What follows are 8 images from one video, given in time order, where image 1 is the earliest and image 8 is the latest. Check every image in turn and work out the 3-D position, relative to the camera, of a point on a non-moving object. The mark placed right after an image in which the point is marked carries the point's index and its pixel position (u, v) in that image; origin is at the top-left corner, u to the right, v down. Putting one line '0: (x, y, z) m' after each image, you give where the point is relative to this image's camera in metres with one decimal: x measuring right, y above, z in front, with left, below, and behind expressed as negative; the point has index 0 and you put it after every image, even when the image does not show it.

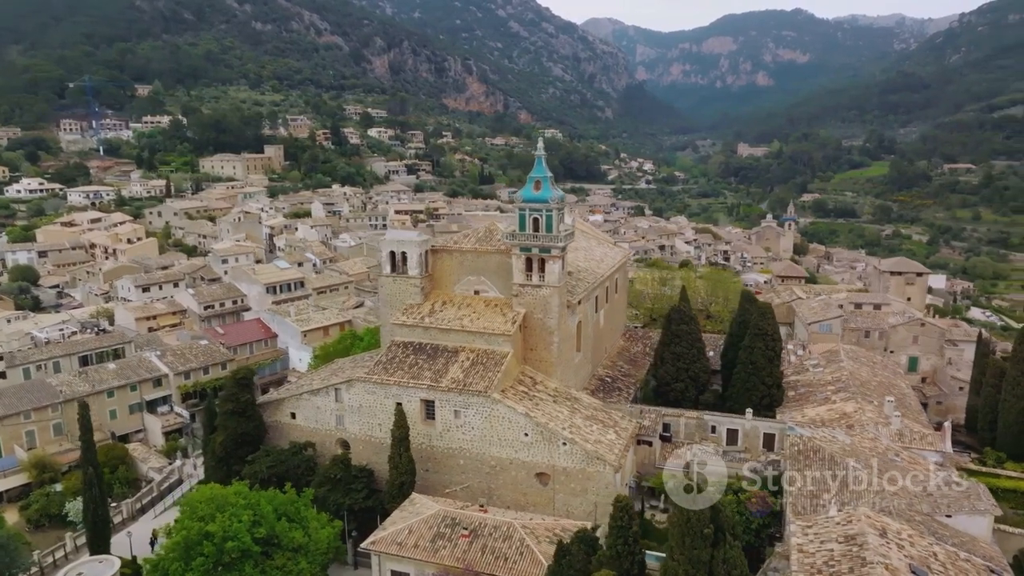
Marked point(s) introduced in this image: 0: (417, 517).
0: (-2.5, -6.1, +18.5) m
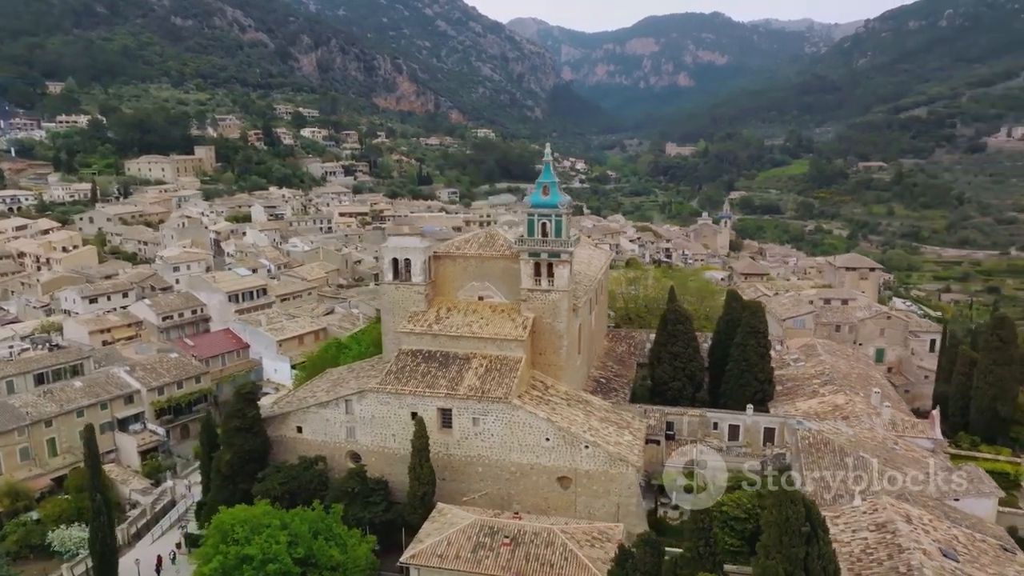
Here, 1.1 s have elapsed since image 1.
0: (-1.5, -6.3, +18.3) m
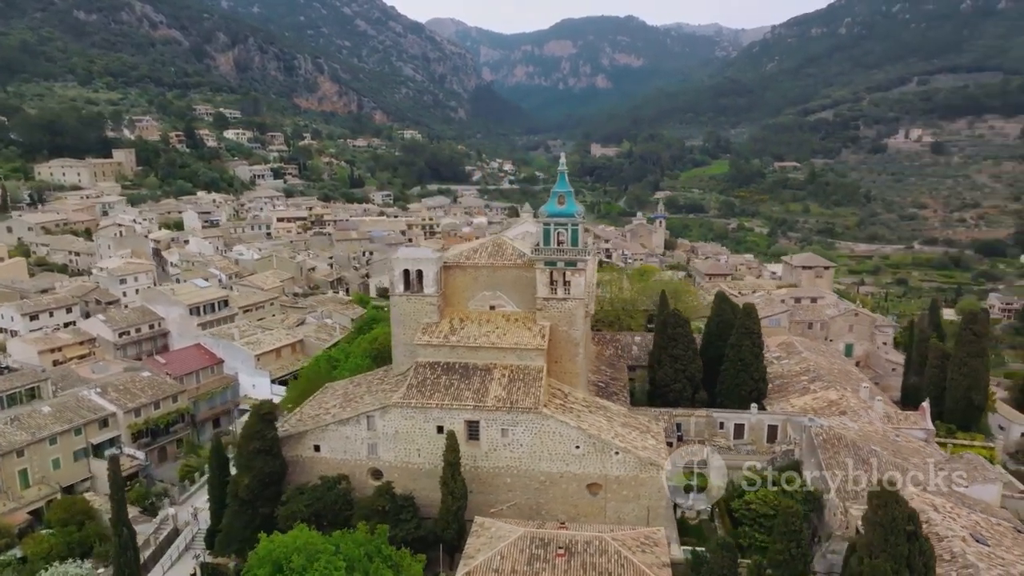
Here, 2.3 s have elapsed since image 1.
0: (-0.2, -6.6, +18.2) m
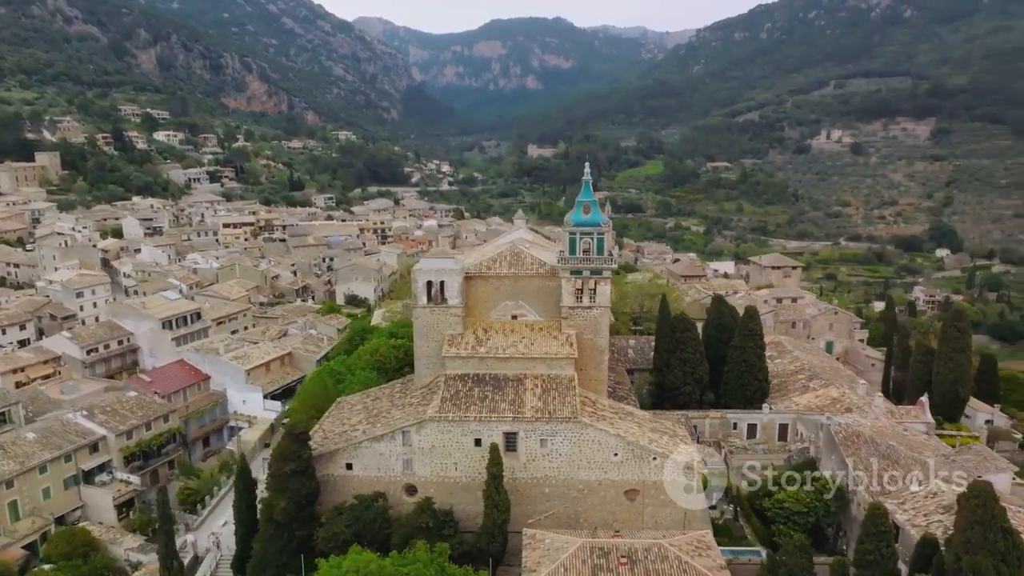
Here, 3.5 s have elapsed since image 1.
0: (+1.4, -6.9, +18.3) m
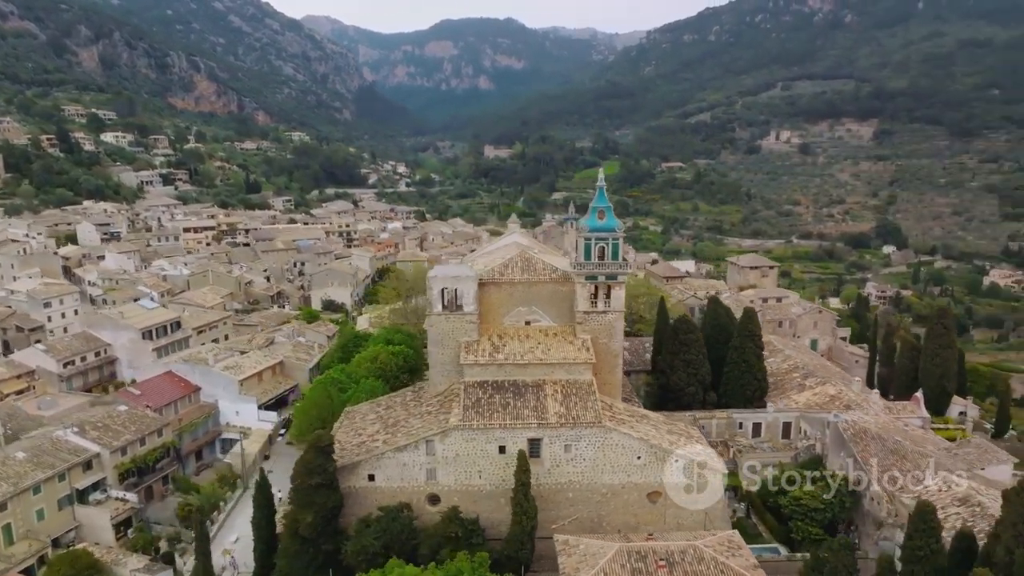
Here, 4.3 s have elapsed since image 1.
0: (+2.4, -7.1, +18.4) m
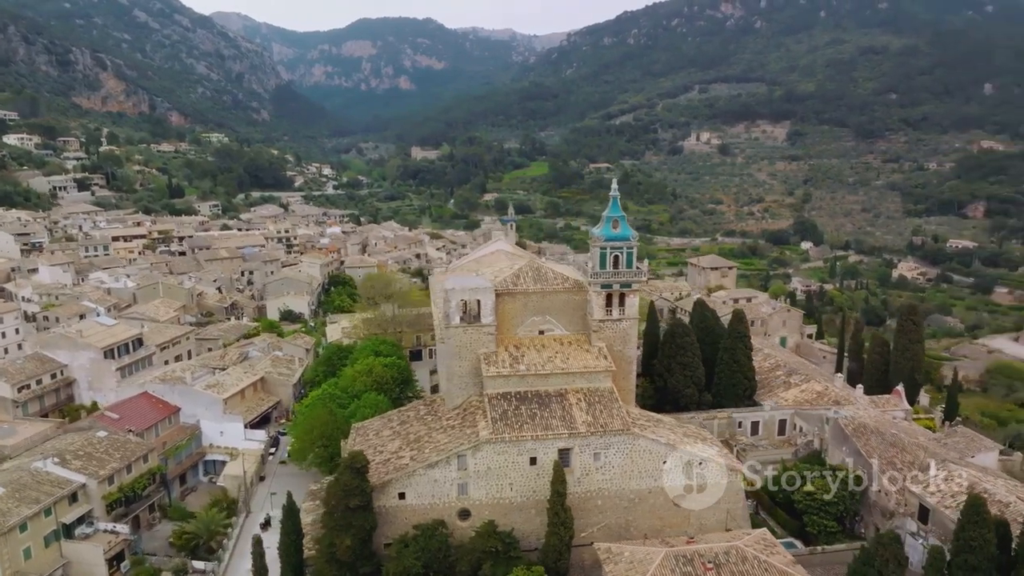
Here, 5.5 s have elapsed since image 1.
0: (+3.7, -7.4, +18.8) m
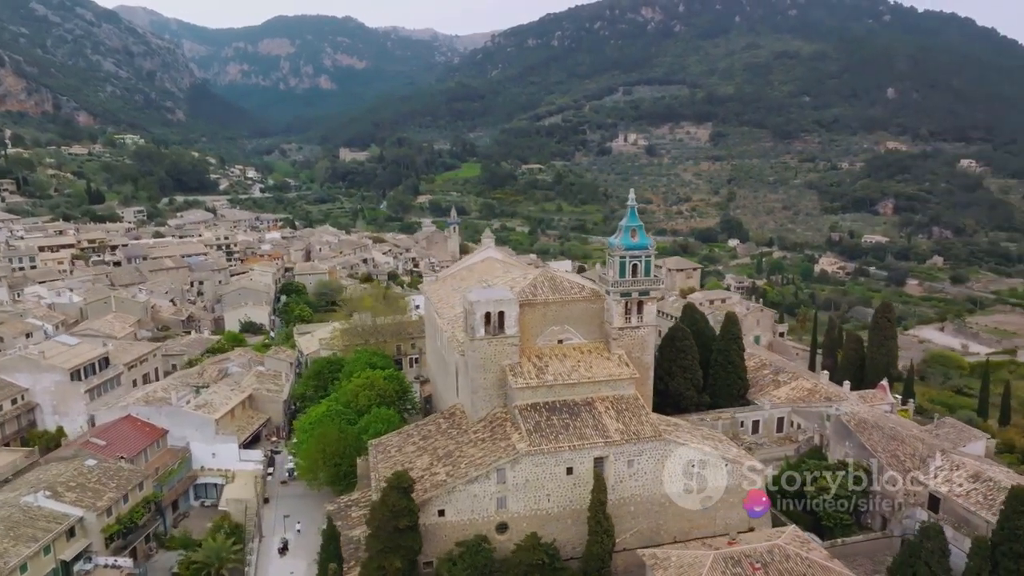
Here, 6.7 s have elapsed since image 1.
0: (+5.2, -7.7, +19.3) m
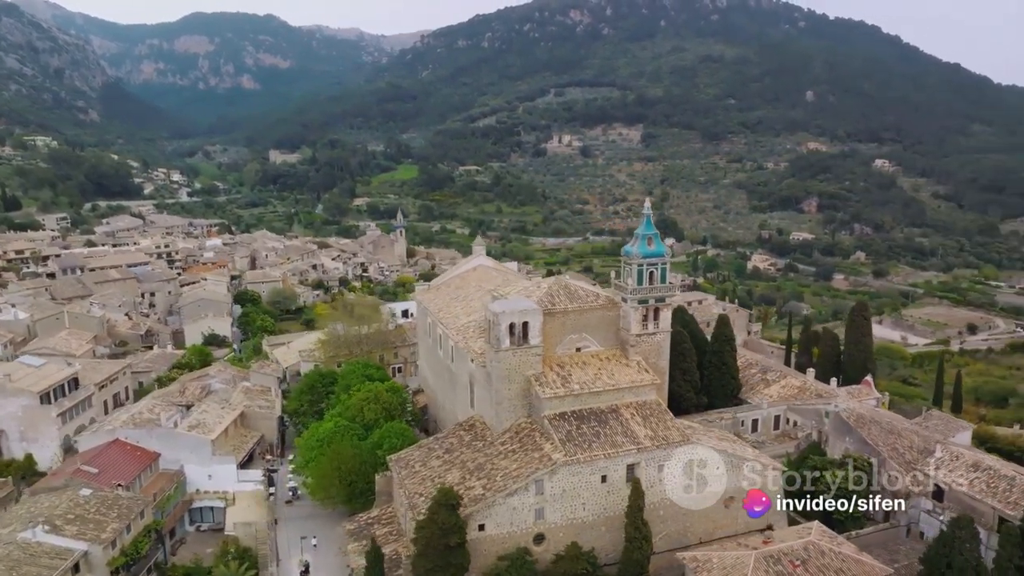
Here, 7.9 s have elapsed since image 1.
0: (+6.6, -7.9, +19.8) m
